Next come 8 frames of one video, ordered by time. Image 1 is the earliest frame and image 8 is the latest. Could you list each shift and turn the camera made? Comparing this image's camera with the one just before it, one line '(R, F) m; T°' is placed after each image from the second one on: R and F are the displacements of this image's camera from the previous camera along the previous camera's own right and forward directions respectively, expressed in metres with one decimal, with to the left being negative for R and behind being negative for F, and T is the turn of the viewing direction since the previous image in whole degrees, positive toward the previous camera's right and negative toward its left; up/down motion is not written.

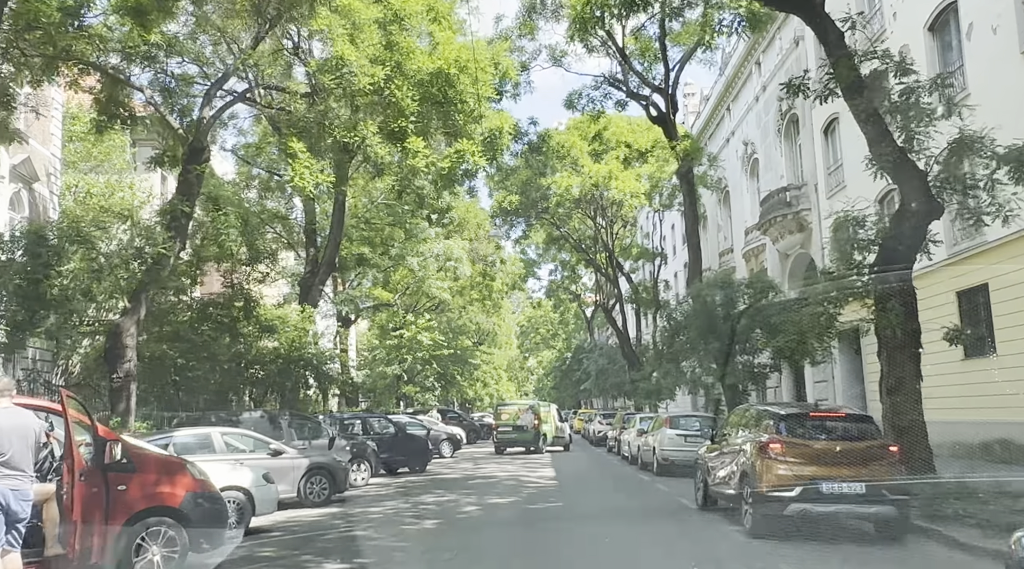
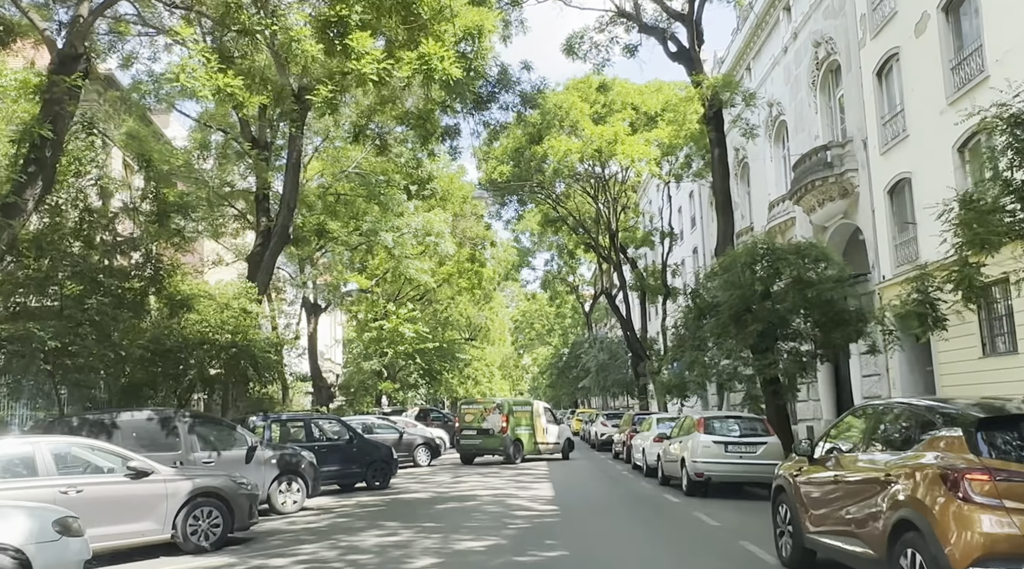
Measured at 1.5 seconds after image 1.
(+0.2, +4.2) m; 0°
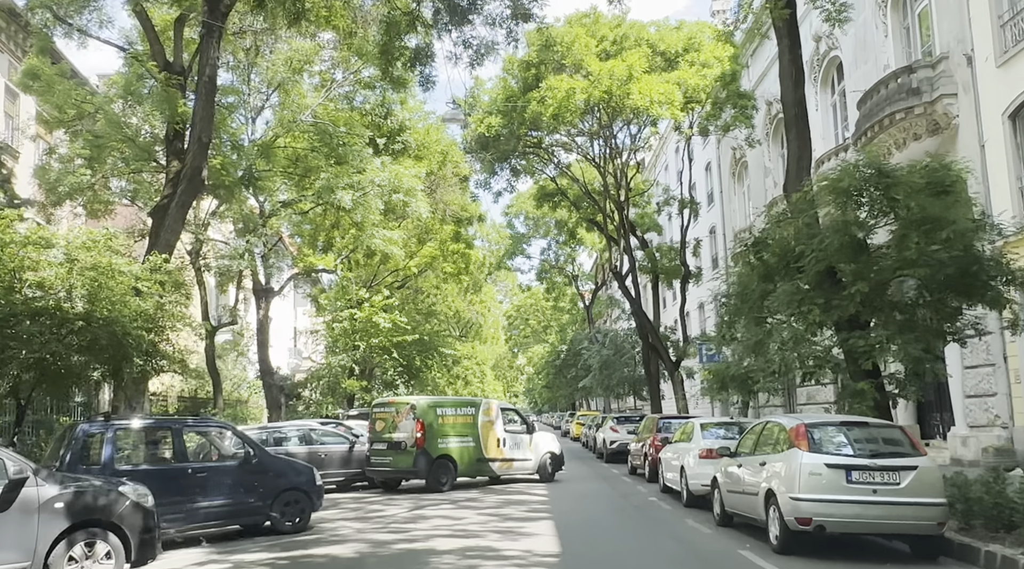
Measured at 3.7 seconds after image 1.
(+0.1, +5.3) m; 0°
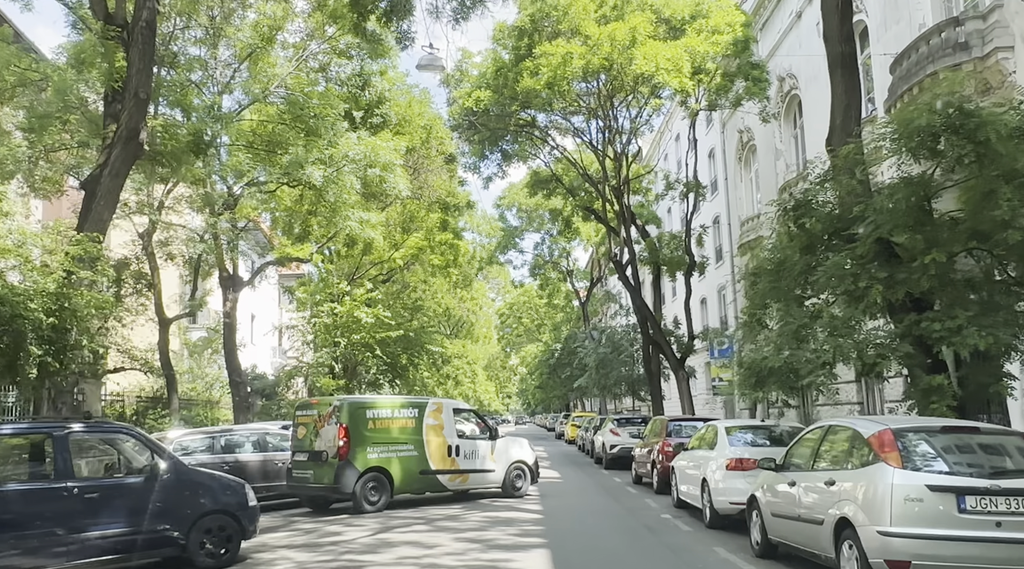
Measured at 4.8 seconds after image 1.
(+0.1, +2.2) m; 0°
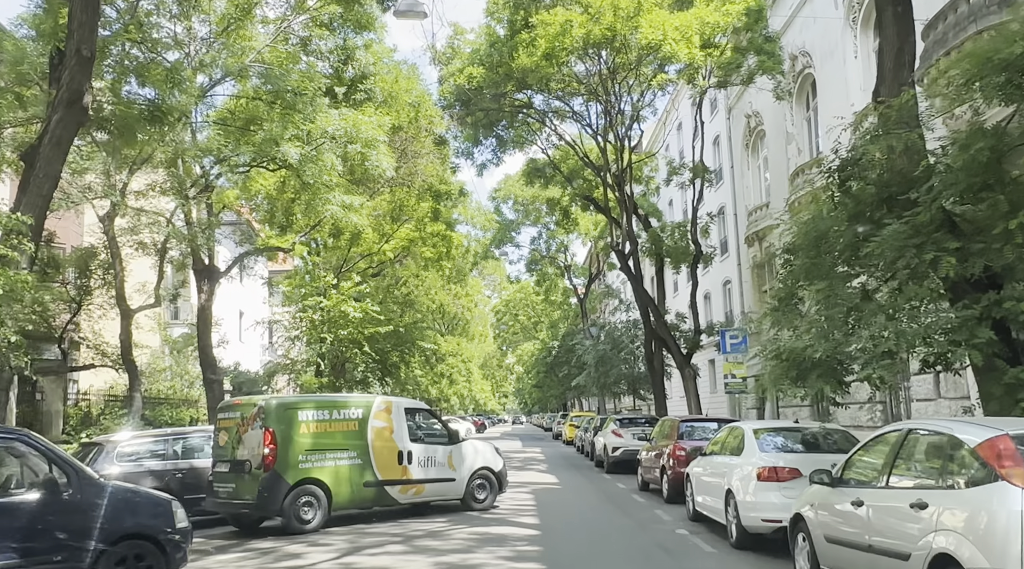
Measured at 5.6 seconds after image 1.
(0.0, +1.6) m; 0°
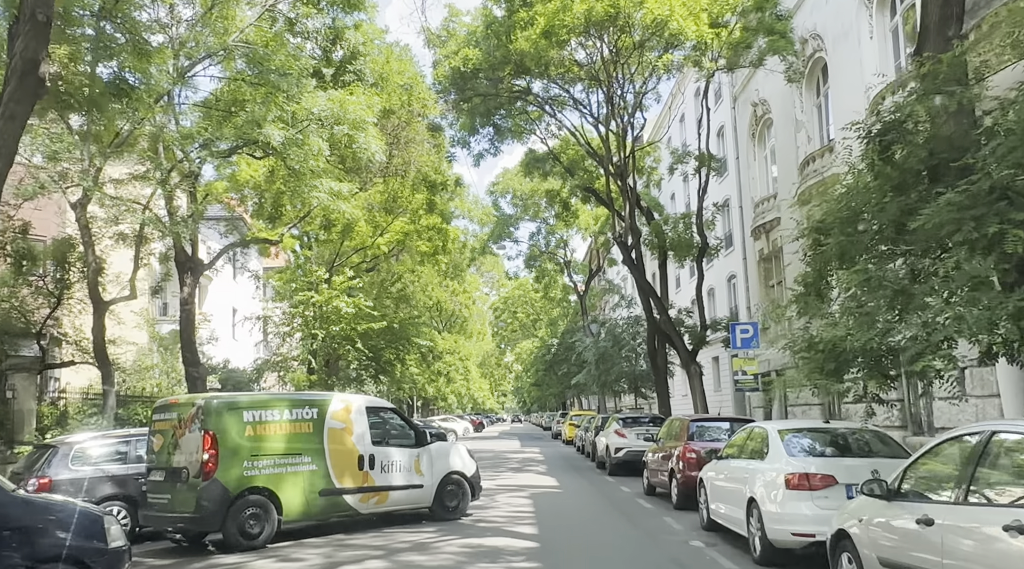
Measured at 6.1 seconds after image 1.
(0.0, +1.0) m; 0°
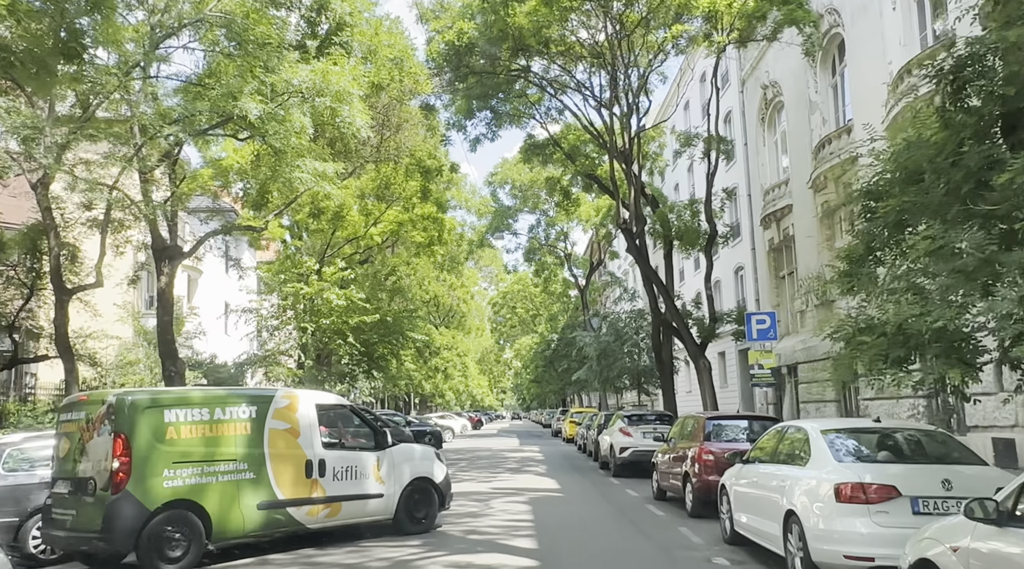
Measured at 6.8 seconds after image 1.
(0.0, +1.3) m; 0°
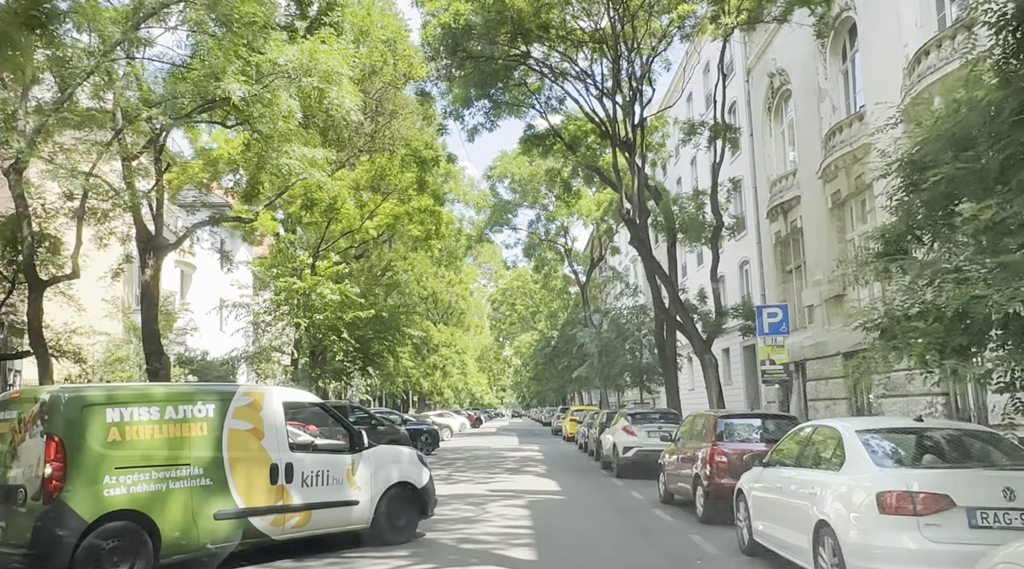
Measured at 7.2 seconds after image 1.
(0.0, +0.8) m; 0°
